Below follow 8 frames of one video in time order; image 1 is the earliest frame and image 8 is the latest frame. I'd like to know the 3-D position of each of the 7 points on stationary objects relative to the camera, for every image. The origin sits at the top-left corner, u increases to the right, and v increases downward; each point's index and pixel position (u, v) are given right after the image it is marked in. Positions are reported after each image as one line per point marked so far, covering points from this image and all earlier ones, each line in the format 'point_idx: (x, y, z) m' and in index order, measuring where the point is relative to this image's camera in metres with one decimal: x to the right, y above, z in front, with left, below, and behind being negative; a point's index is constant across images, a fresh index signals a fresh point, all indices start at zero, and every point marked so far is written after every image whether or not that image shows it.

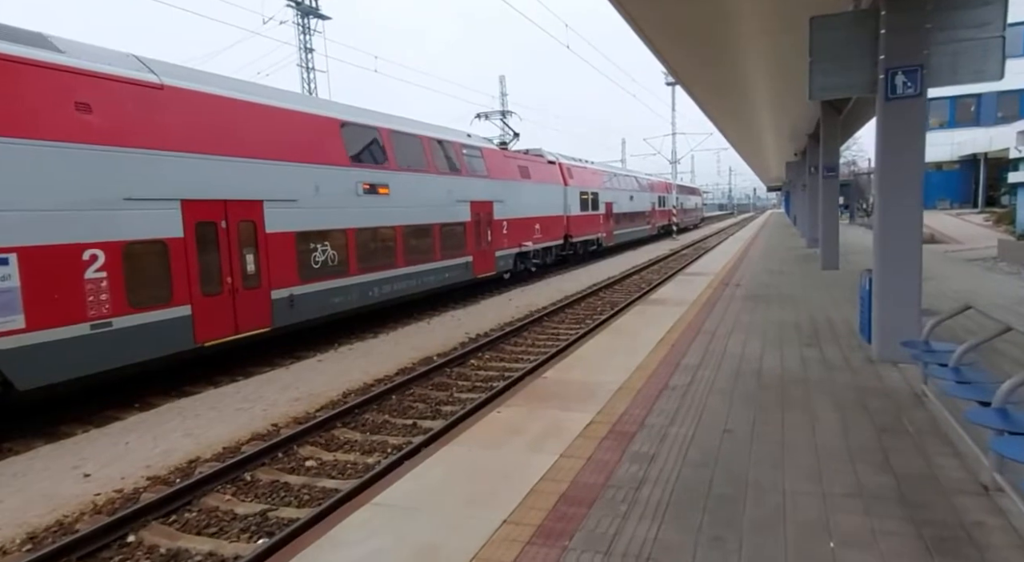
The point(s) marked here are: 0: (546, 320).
0: (+0.6, -0.8, +12.0) m
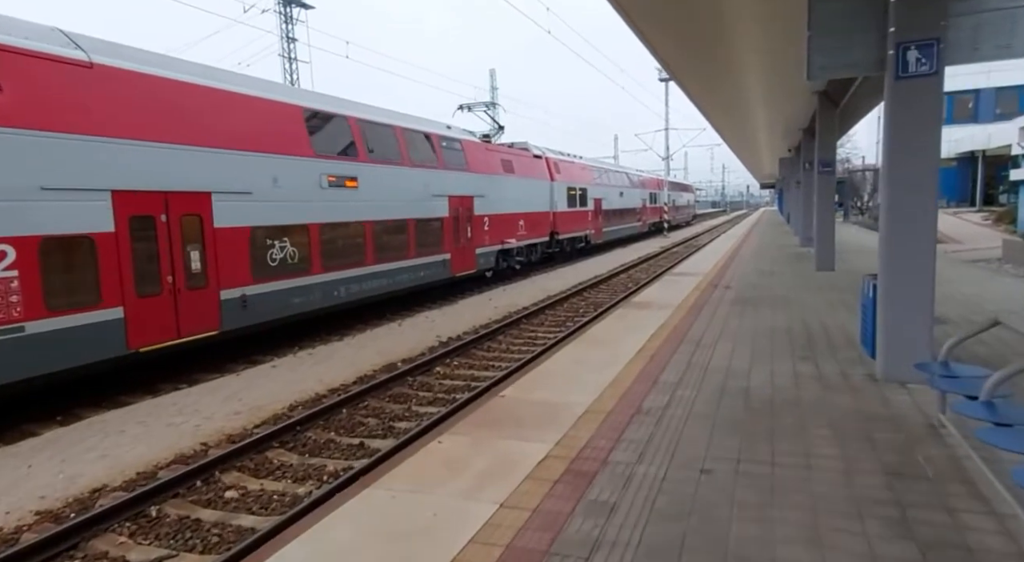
0: (+0.2, -0.8, +11.4) m
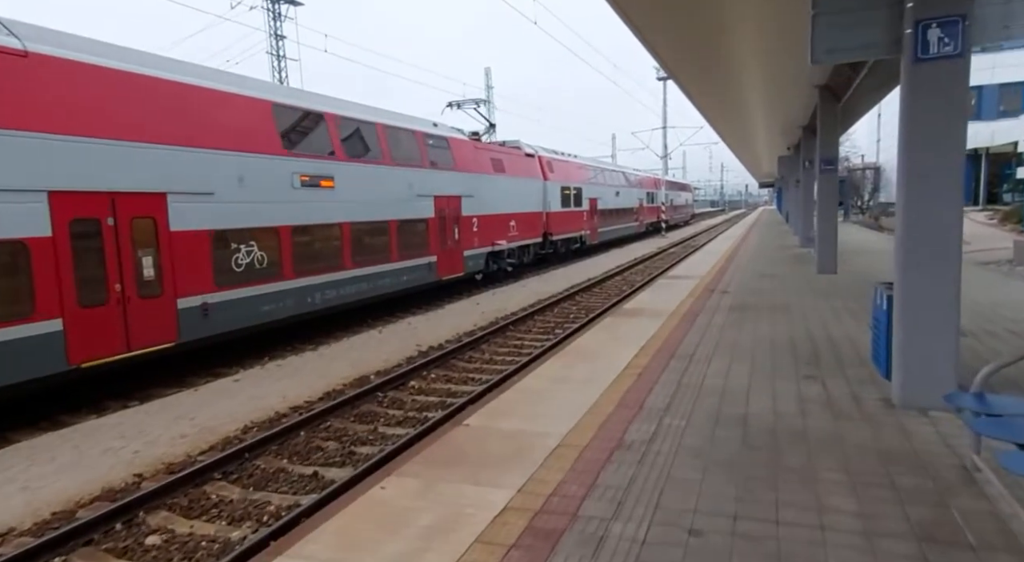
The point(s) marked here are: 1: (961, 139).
0: (0.0, -0.8, +10.8) m
1: (+3.1, +1.0, +4.3) m
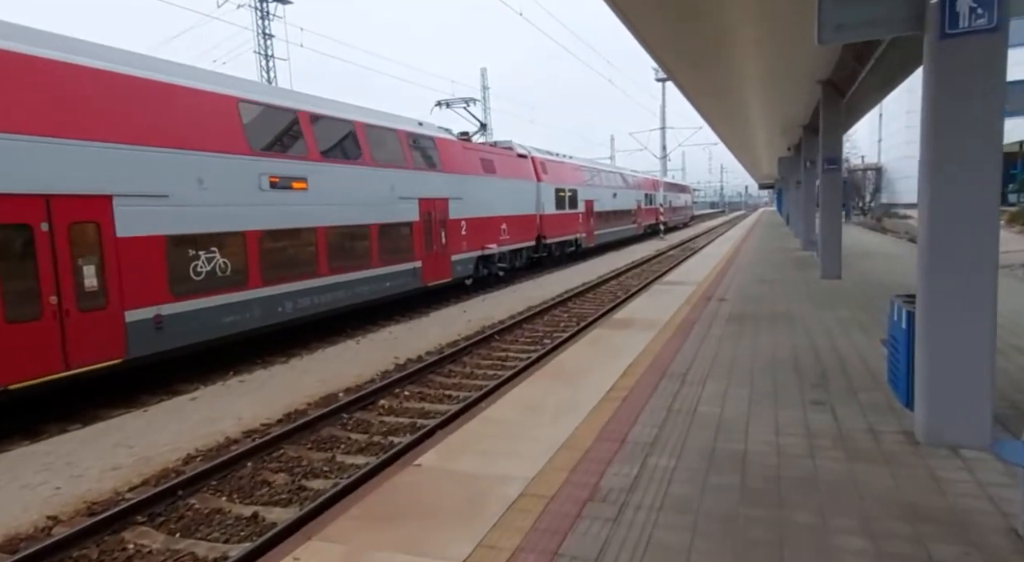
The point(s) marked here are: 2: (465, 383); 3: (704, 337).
0: (-0.2, -1.0, +10.2) m
1: (+2.9, +0.9, +3.7) m
2: (-0.6, -1.2, +7.8) m
3: (+2.1, -0.6, +7.0) m
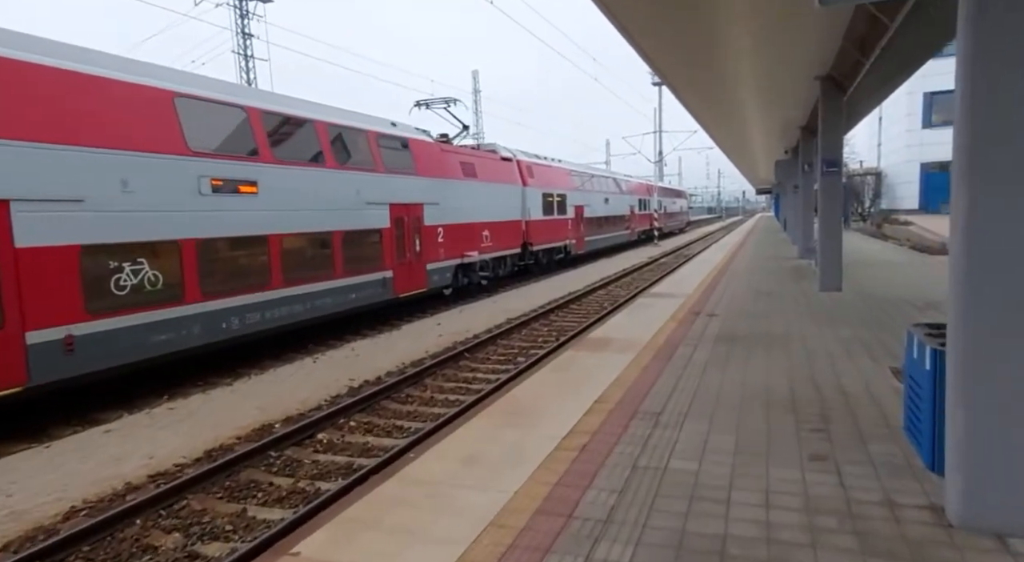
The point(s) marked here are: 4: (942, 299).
0: (-0.7, -1.1, +9.3) m
1: (+2.5, +0.7, +2.9) m
2: (-1.0, -1.4, +6.9) m
3: (+1.7, -0.8, +6.2) m
4: (+6.3, -0.3, +9.1) m
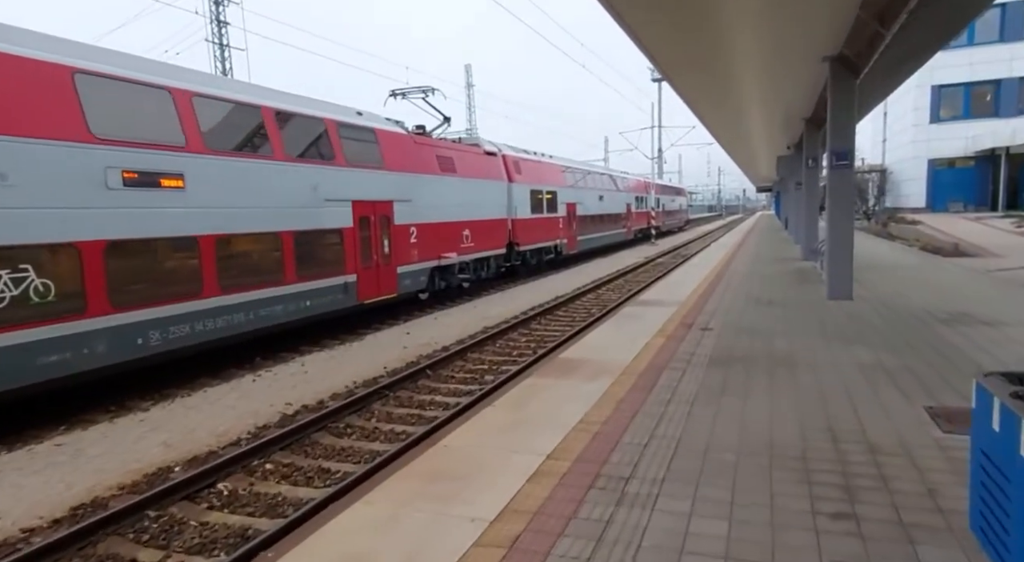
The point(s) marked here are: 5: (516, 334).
0: (-1.1, -1.2, +8.2) m
1: (+2.0, +0.6, +1.8) m
2: (-1.4, -1.5, +5.8) m
3: (+1.3, -0.9, +5.0) m
4: (+5.9, -0.4, +8.0) m
5: (+0.1, -0.9, +11.0) m
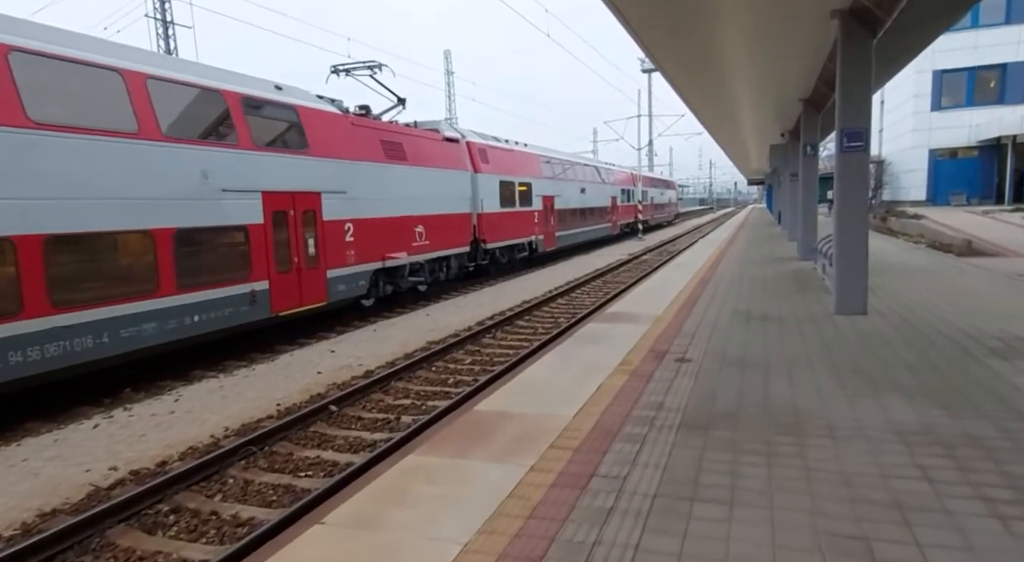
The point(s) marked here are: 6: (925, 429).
0: (-1.9, -1.4, +6.4) m
1: (+1.3, +0.4, 0.0) m
2: (-2.2, -1.7, +4.0) m
3: (+0.6, -1.1, +3.2) m
4: (+5.1, -0.5, +6.3) m
5: (-0.7, -1.0, +9.2) m
6: (+2.6, -0.9, +3.9) m
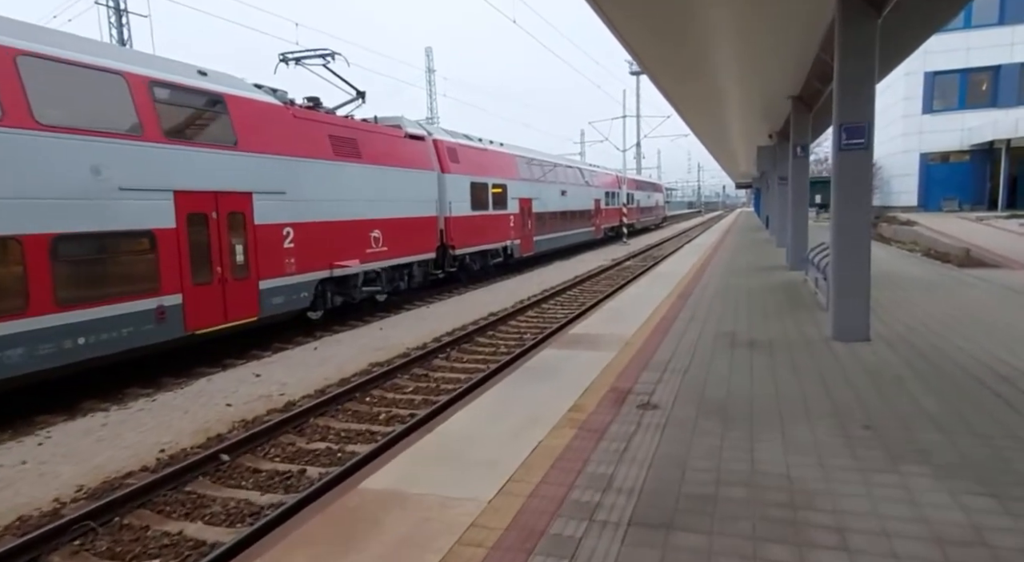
0: (-2.4, -1.5, +5.2) m
1: (+0.9, +0.2, -1.2) m
2: (-2.7, -1.8, +2.8) m
3: (+0.1, -1.2, +2.1) m
4: (+4.5, -0.7, +5.2) m
5: (-1.3, -1.2, +8.0) m
6: (+2.0, -1.1, +2.8) m
